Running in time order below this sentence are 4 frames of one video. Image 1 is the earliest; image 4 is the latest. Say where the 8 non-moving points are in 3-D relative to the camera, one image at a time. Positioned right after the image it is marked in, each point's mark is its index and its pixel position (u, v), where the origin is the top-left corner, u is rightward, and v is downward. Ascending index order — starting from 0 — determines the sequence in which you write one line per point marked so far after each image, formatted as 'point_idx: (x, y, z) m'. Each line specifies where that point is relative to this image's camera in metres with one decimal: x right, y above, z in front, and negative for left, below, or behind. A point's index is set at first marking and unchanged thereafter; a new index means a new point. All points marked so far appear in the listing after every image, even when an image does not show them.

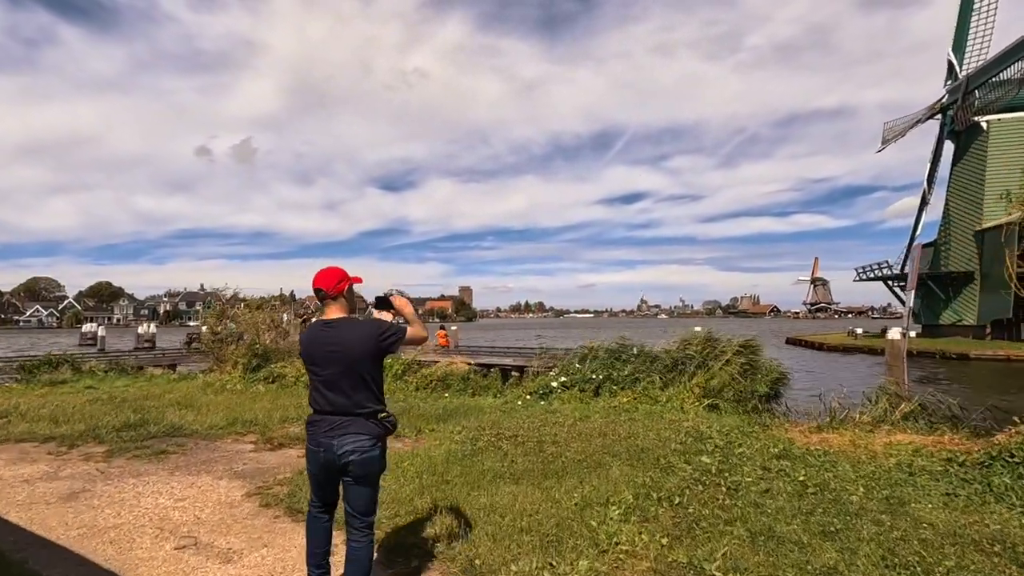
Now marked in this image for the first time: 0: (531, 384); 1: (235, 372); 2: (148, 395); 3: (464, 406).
0: (+0.5, -2.5, +14.1) m
1: (-10.0, -3.0, +19.4) m
2: (-10.1, -3.0, +15.0) m
3: (-1.1, -2.8, +12.6) m
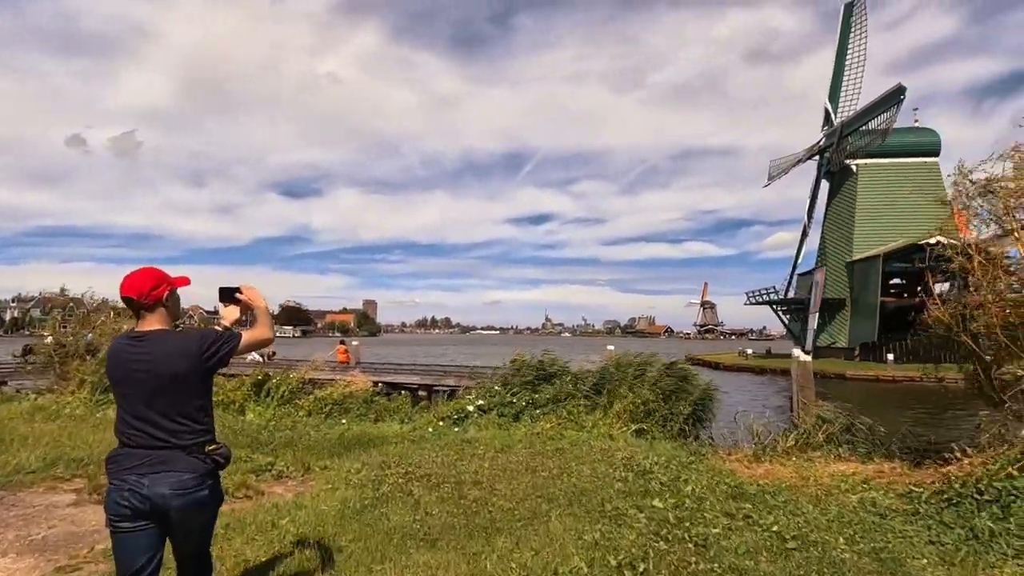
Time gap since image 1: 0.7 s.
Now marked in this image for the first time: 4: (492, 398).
0: (-1.6, -2.8, +12.6) m
1: (-12.9, -3.0, +16.0) m
2: (-12.2, -3.0, +11.6) m
3: (-2.9, -3.0, +10.8) m
4: (-0.5, -2.6, +12.8) m
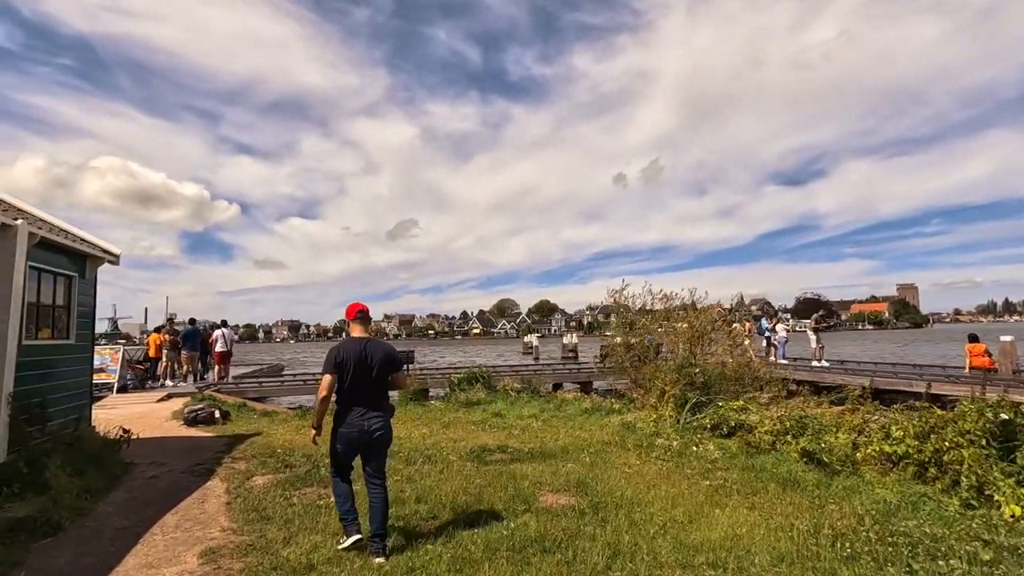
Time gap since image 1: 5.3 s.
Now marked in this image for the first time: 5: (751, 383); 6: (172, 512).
0: (+8.1, -1.7, +1.8) m
1: (+3.6, -2.8, +12.7) m
2: (+0.7, -2.9, +9.4) m
3: (+5.9, -2.1, +1.7) m
4: (+8.9, -1.4, +1.1) m
5: (+6.5, -2.6, +14.6) m
6: (-4.2, -2.8, +6.6) m
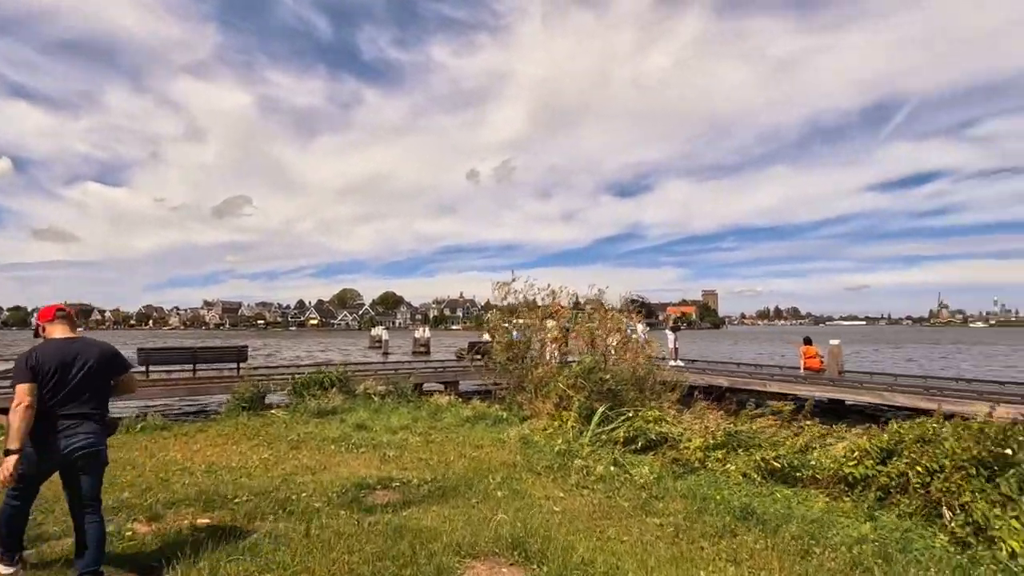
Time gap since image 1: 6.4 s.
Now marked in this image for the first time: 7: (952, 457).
0: (+8.5, -2.0, +2.1) m
1: (+1.1, -2.6, +11.2) m
2: (-0.8, -2.7, +7.2) m
3: (+6.4, -2.3, +1.4) m
4: (+9.5, -1.7, +1.6) m
5: (+3.3, -2.6, +13.9) m
6: (-4.7, -2.4, +3.2) m
7: (+4.9, -1.9, +6.2) m
